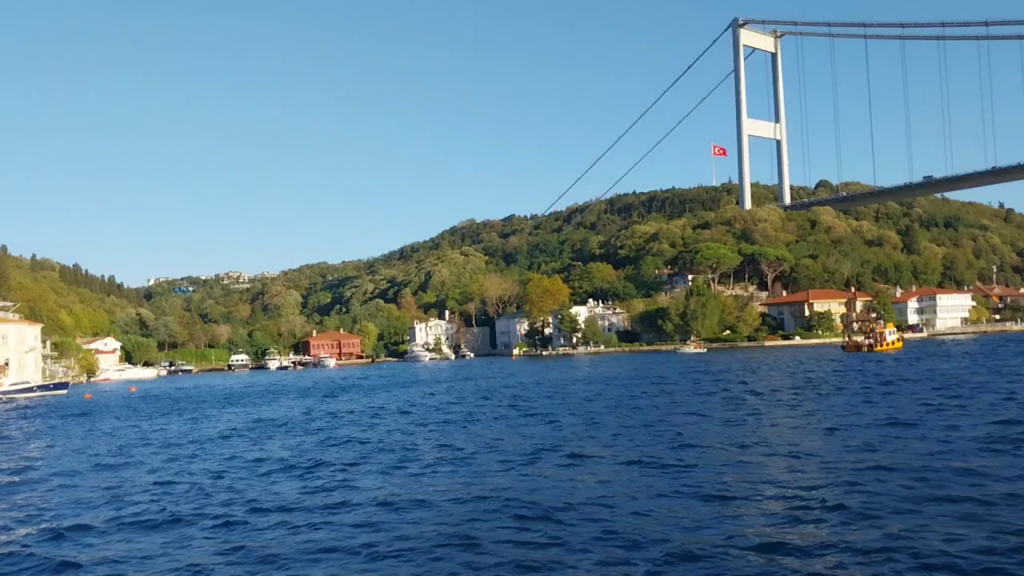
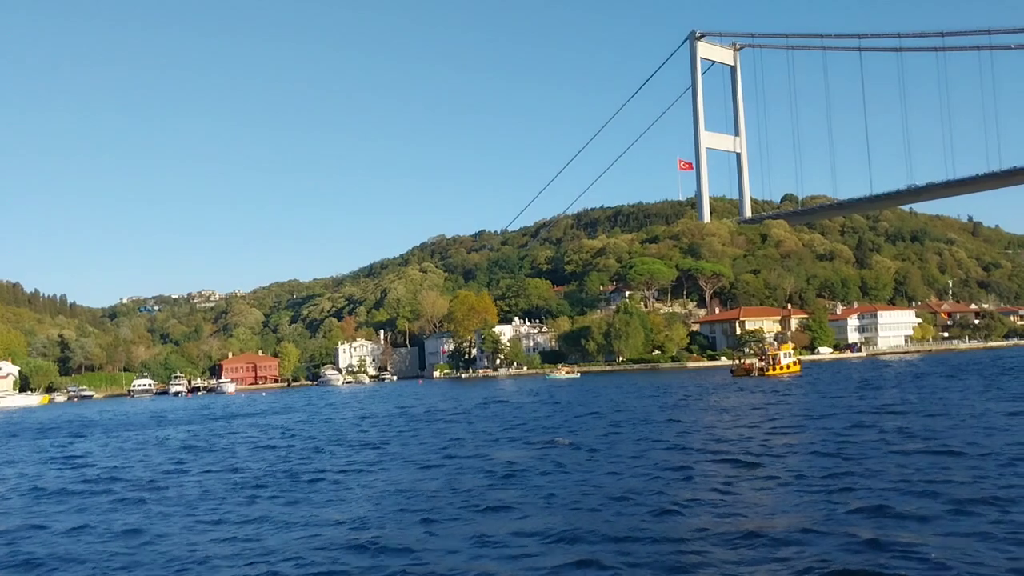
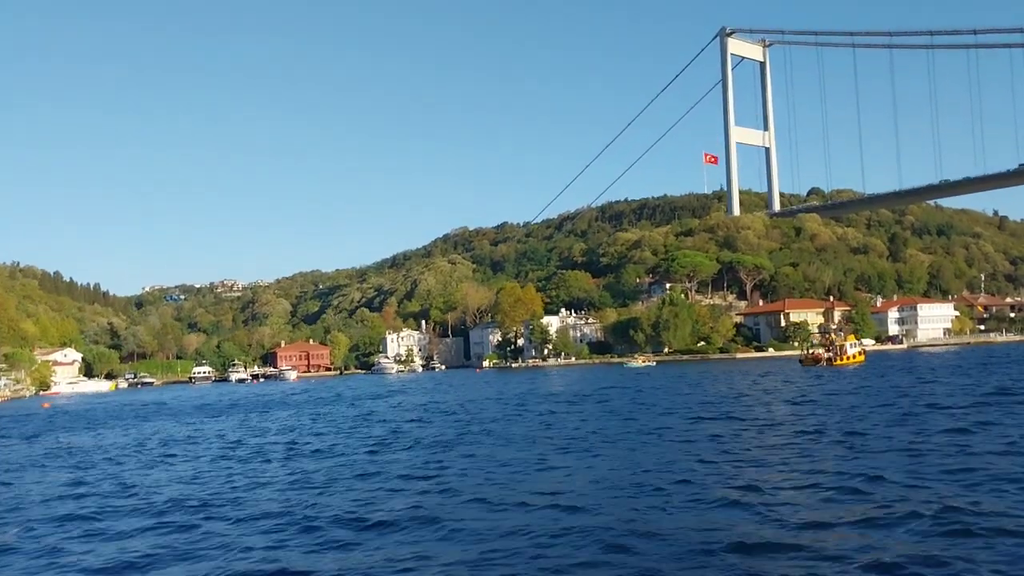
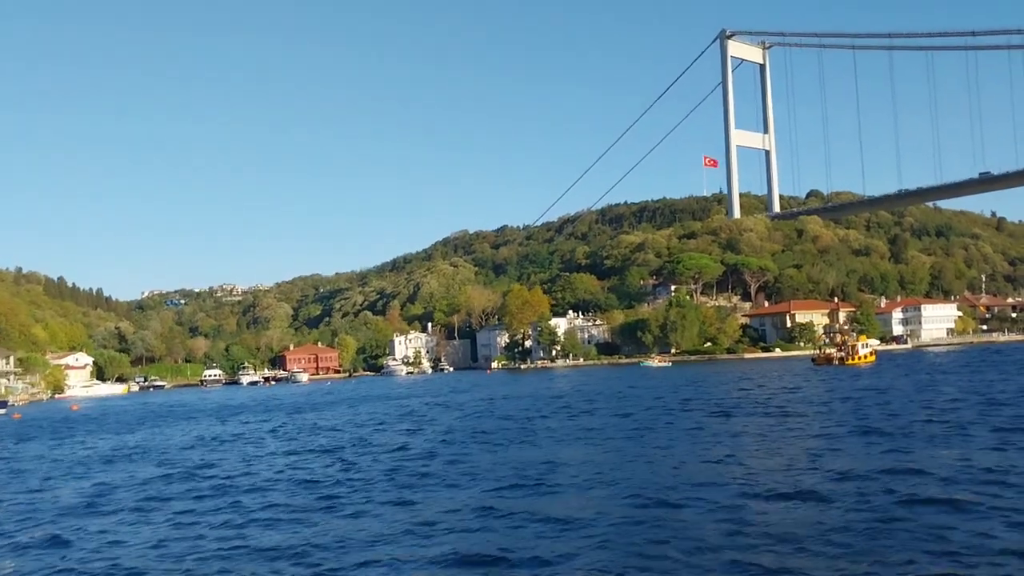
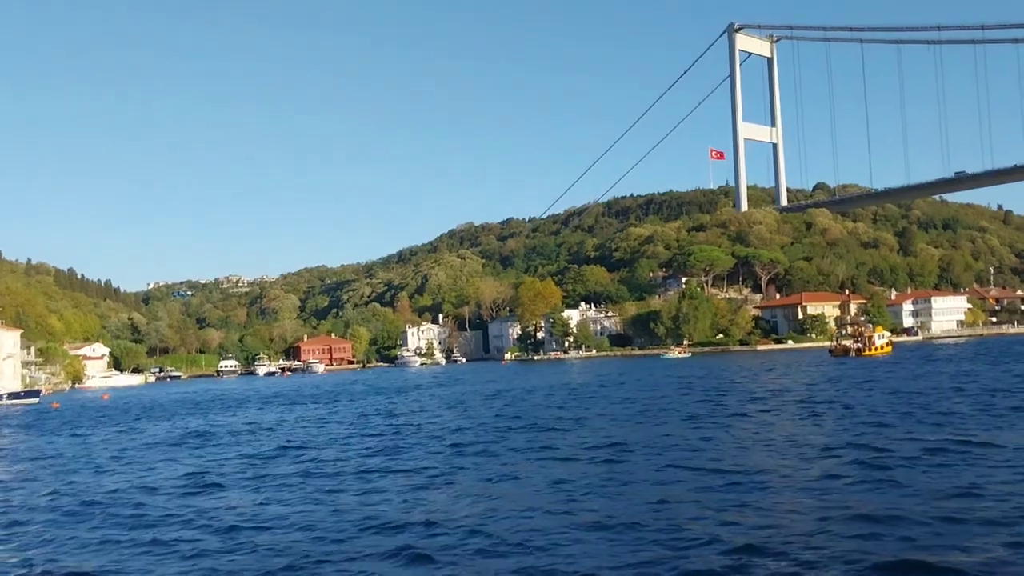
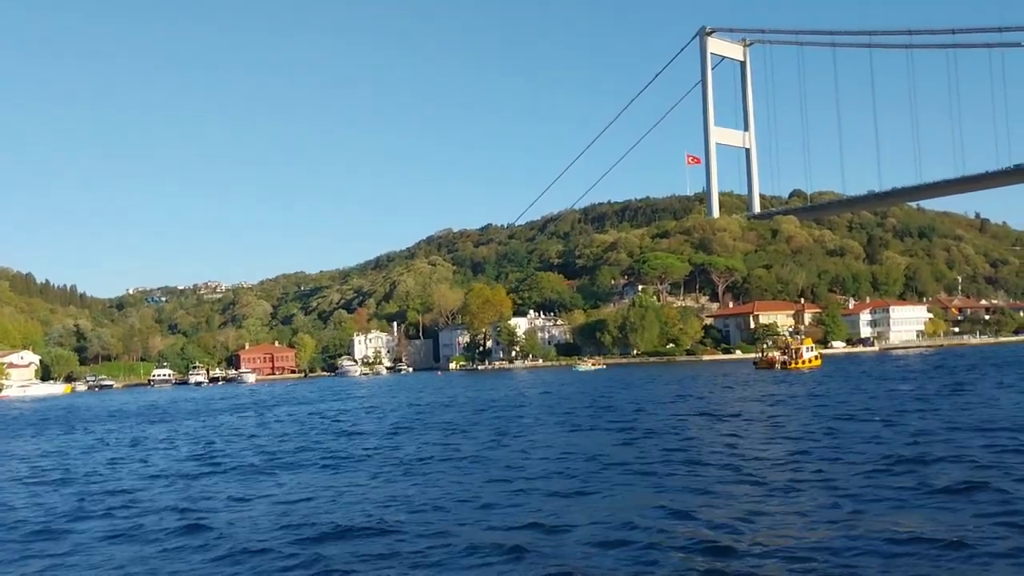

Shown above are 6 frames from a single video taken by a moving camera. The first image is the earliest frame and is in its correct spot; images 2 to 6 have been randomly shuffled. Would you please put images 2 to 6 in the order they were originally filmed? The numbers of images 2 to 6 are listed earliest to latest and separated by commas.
5, 4, 3, 6, 2
